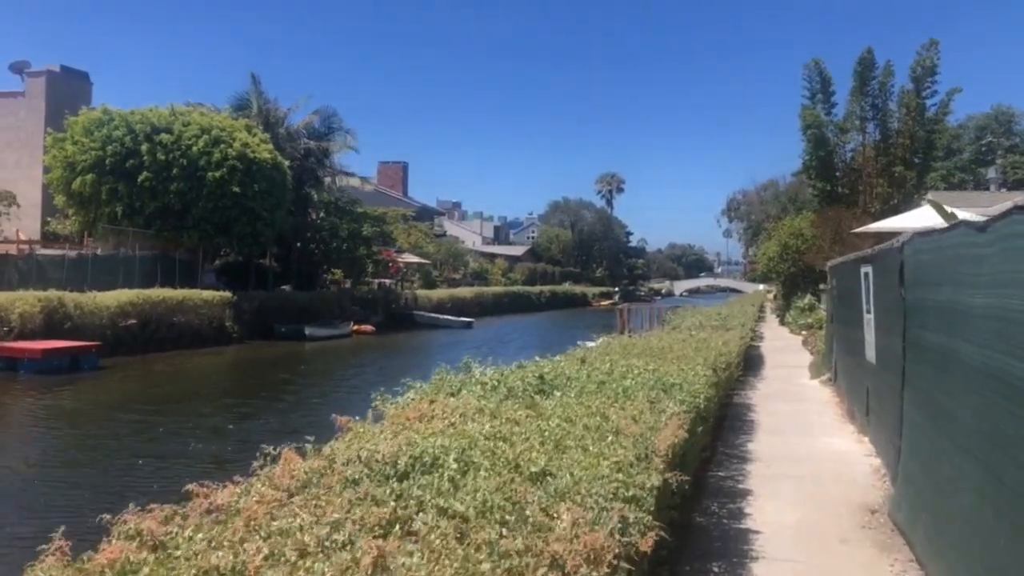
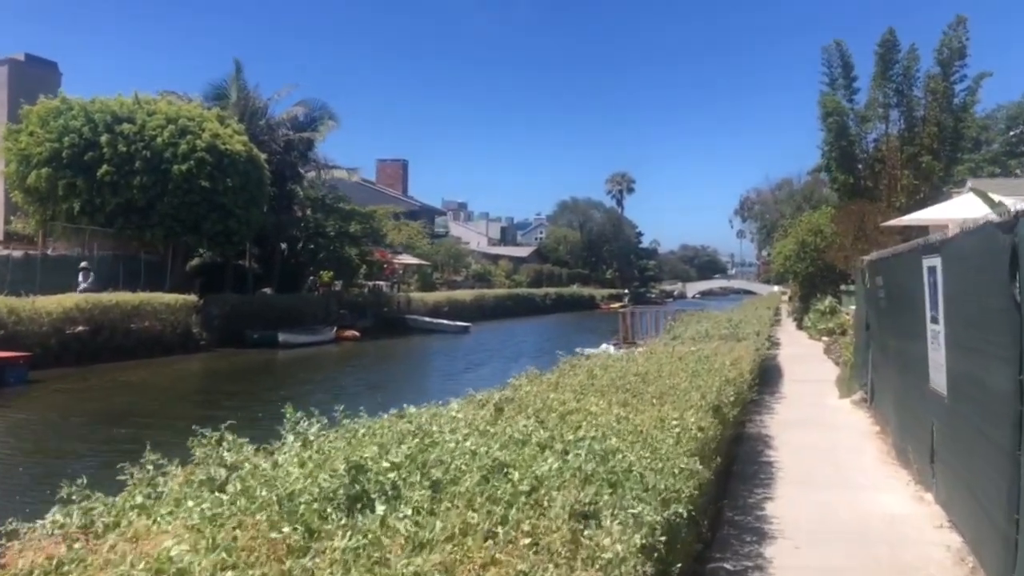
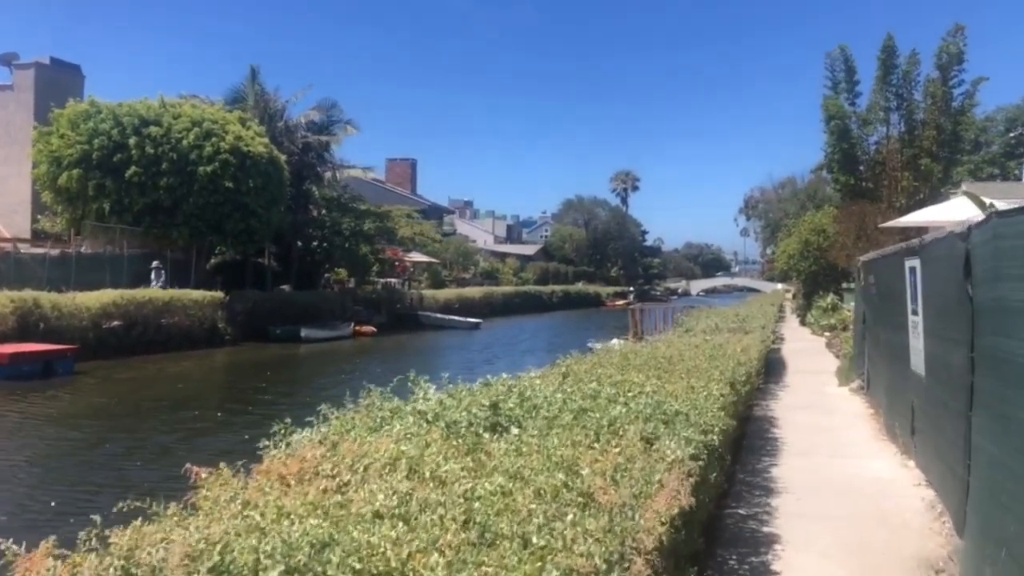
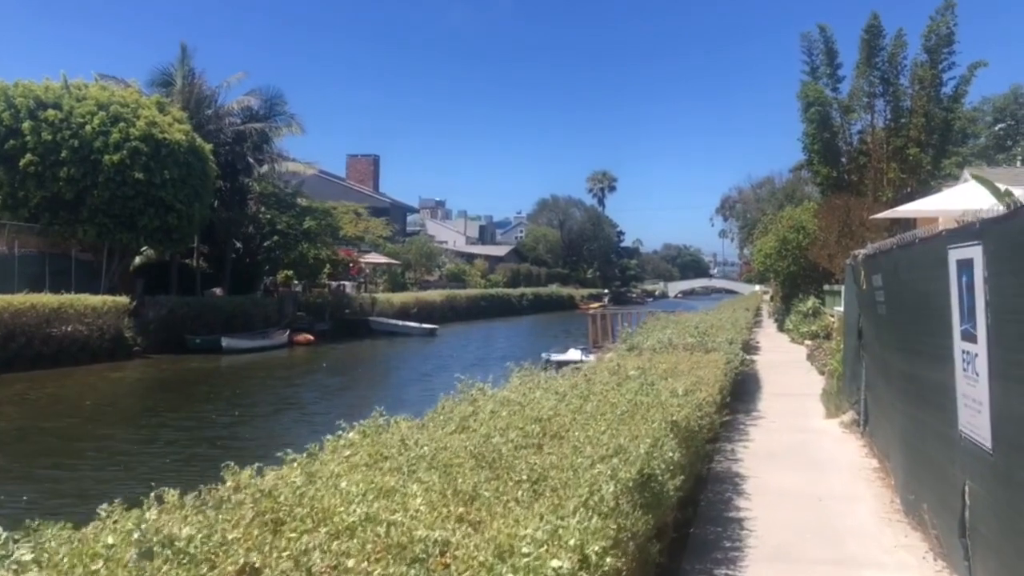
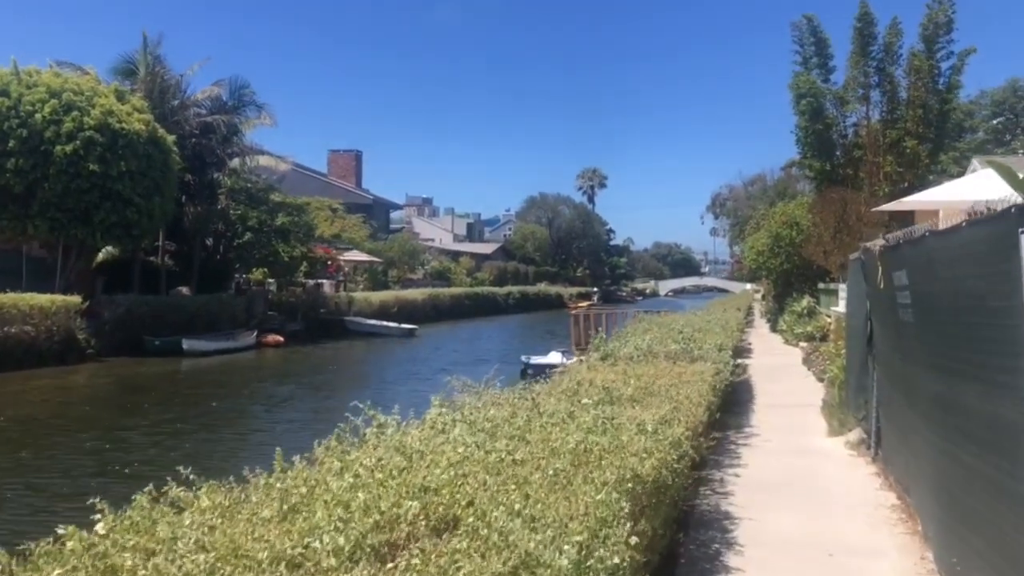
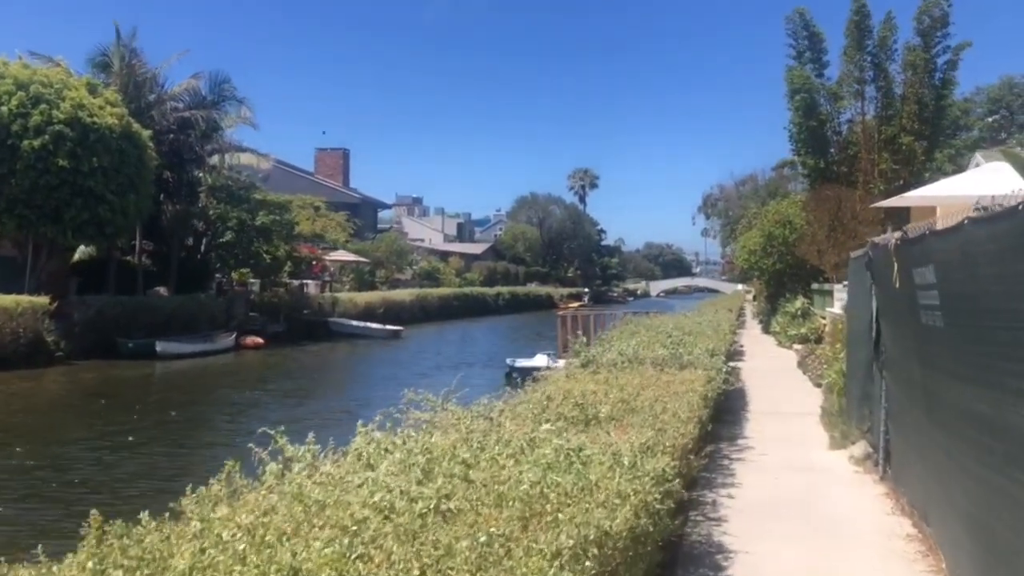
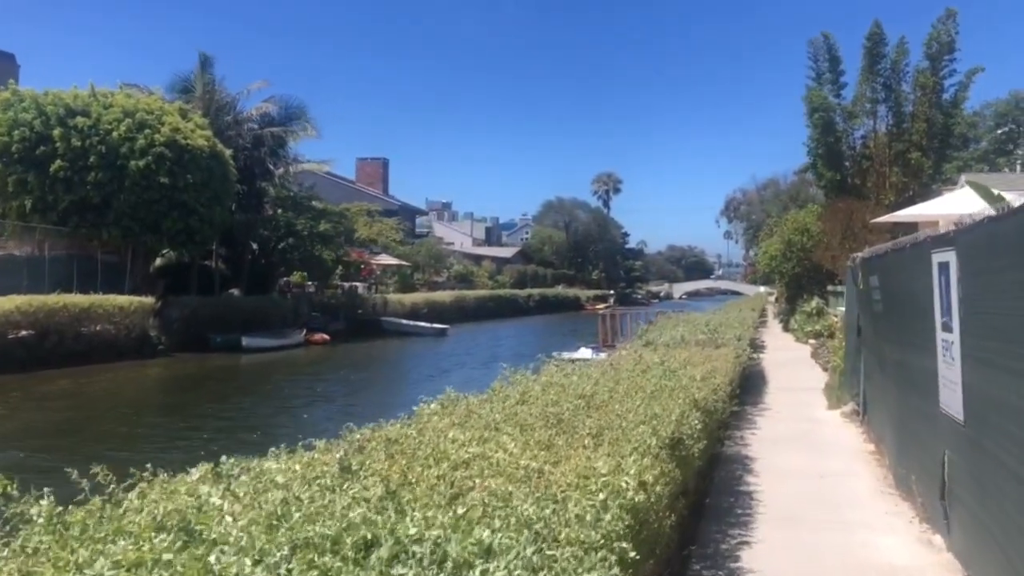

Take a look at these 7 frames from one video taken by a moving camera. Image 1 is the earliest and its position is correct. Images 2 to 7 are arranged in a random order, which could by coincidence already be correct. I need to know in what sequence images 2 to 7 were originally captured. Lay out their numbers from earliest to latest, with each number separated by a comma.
3, 2, 7, 4, 5, 6
